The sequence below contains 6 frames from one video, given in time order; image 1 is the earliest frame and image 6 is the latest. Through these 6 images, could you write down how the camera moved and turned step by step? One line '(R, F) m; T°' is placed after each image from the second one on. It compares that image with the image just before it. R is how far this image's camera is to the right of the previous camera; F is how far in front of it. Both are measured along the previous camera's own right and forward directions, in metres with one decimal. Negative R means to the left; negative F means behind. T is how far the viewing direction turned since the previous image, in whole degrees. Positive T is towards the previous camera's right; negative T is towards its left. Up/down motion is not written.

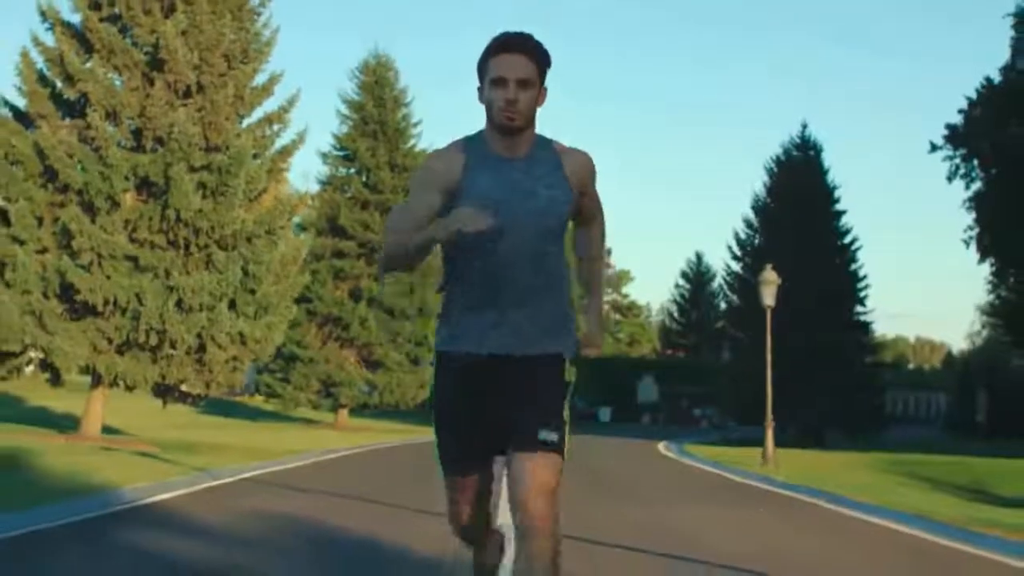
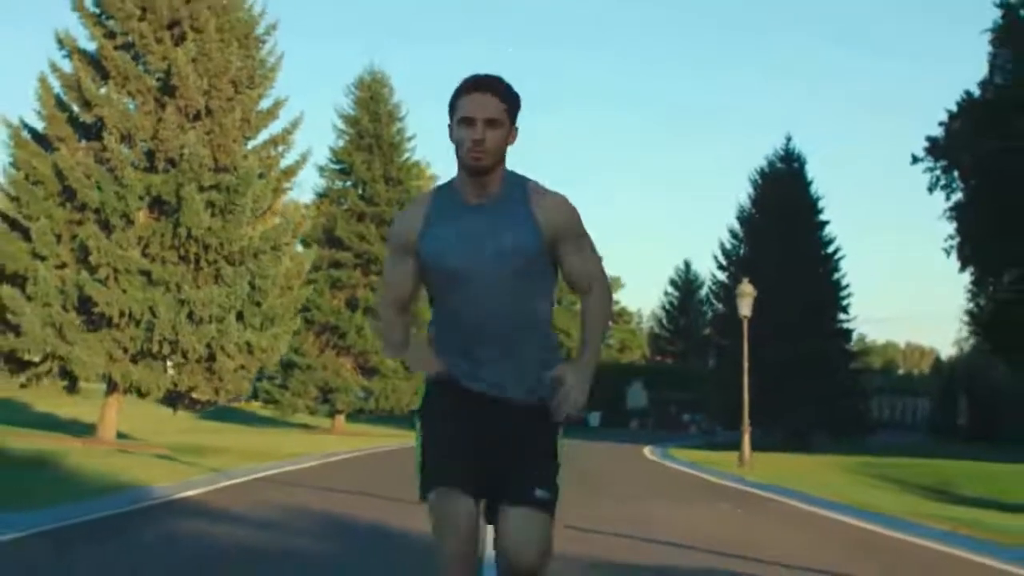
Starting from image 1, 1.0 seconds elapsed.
(0.0, -1.4) m; 0°
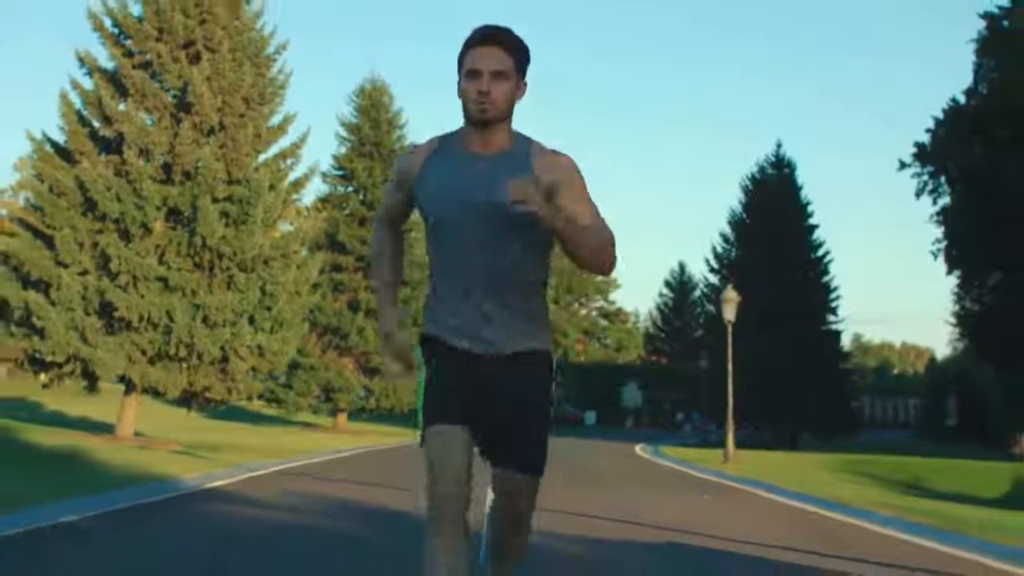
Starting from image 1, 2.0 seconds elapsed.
(0.0, -1.4) m; 0°
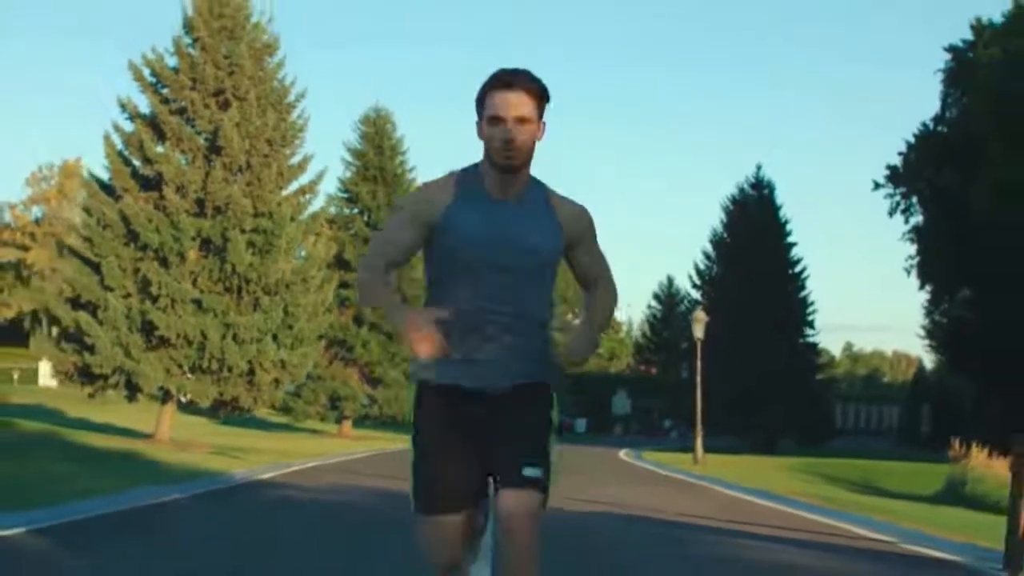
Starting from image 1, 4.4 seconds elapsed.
(0.0, -3.2) m; 0°
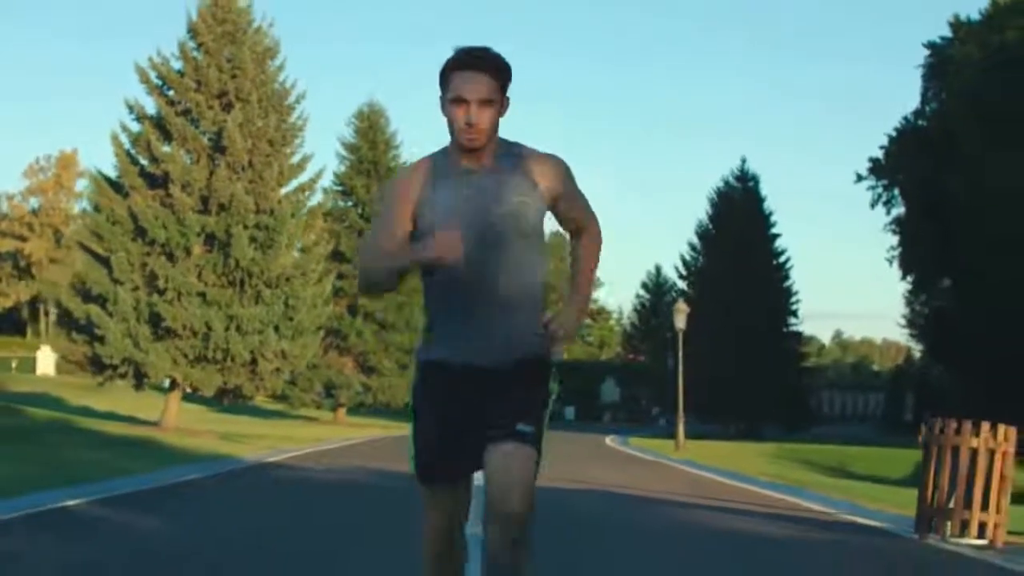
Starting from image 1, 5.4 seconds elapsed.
(0.0, -1.4) m; 0°
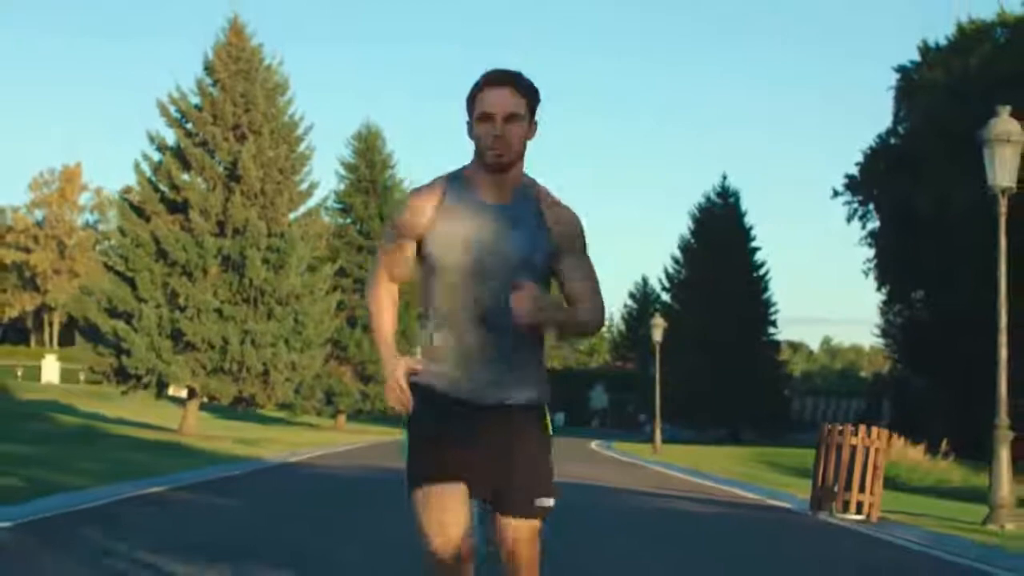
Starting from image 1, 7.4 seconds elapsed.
(0.0, -2.6) m; 0°
